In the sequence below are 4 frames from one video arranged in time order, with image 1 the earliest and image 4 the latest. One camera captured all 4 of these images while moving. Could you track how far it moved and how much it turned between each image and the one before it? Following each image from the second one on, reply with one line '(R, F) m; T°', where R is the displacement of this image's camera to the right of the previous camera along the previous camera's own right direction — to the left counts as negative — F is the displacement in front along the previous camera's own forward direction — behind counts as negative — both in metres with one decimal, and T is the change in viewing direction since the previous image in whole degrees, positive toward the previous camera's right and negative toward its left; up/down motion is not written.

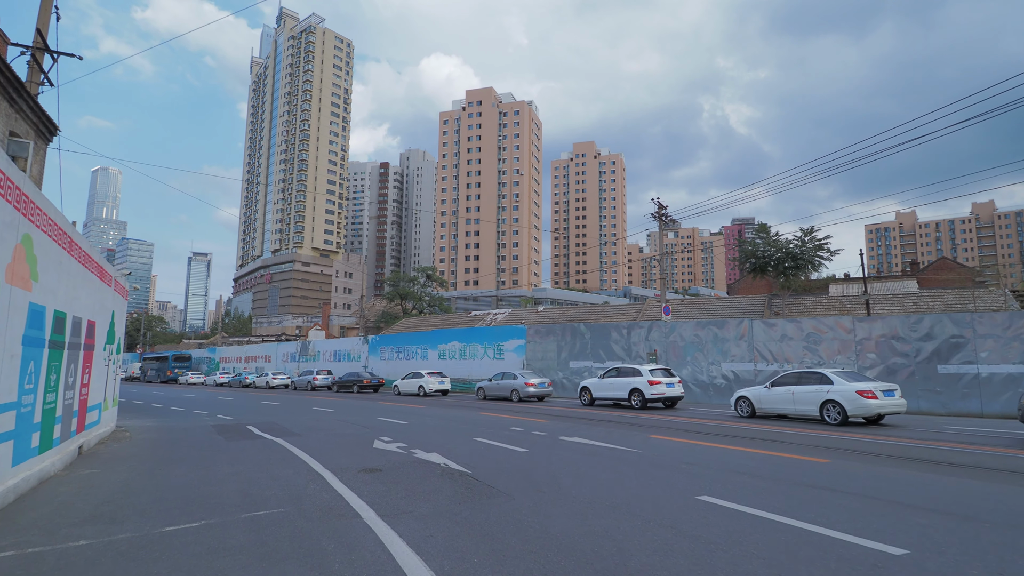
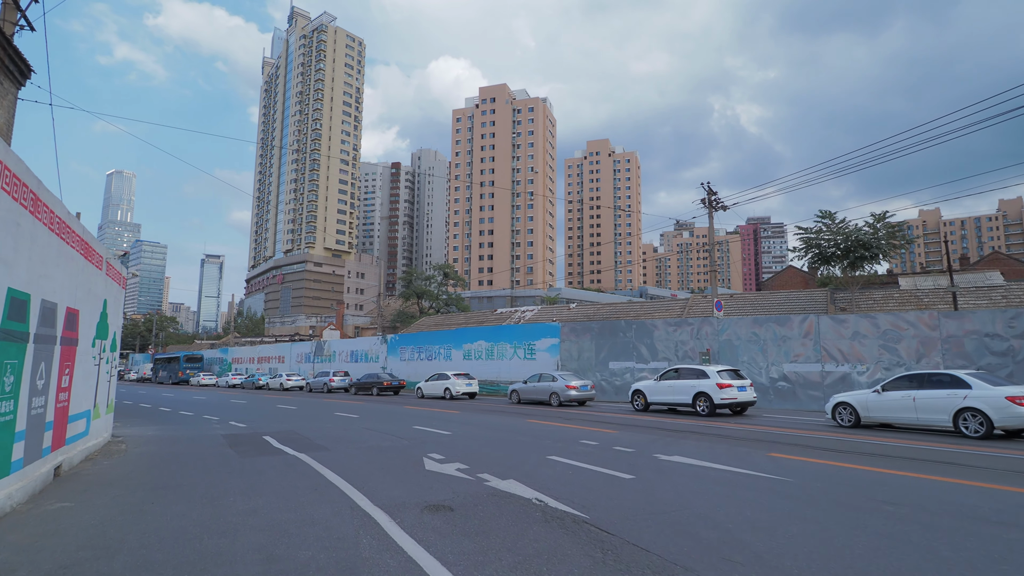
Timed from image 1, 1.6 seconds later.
(-1.3, +2.2) m; -1°
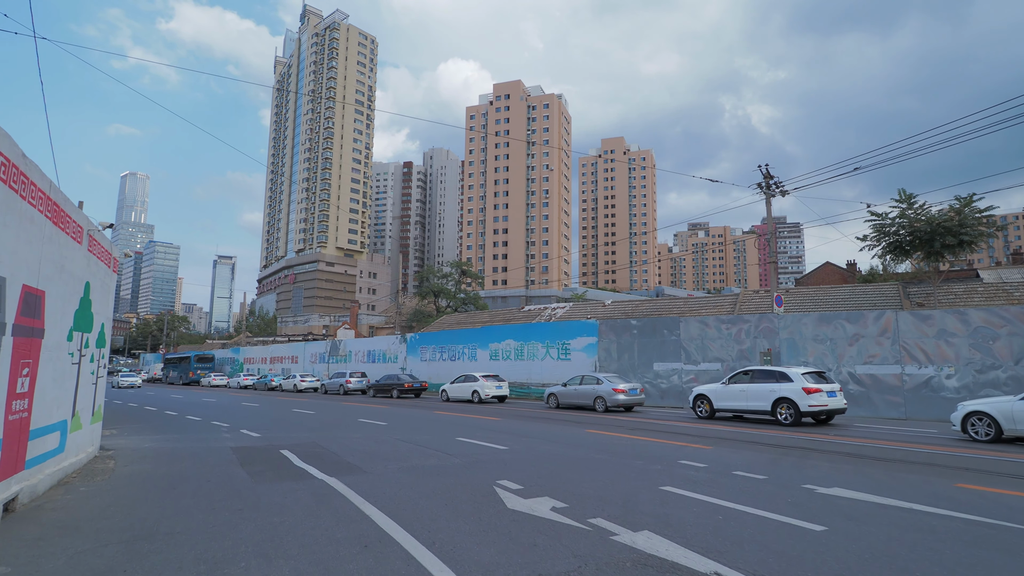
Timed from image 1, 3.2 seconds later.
(-1.2, +2.1) m; -1°
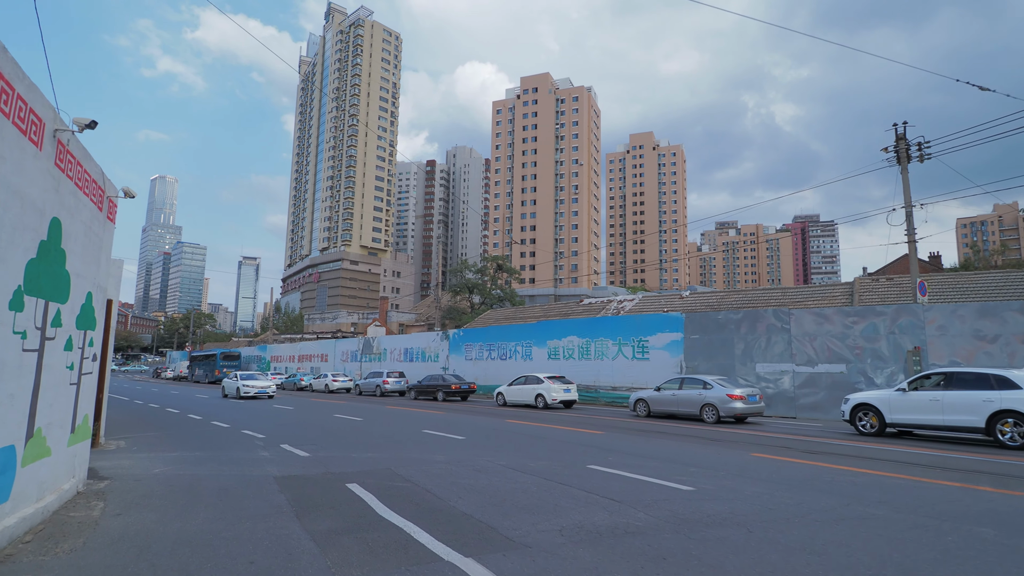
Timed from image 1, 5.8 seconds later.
(-2.2, +3.4) m; -2°
